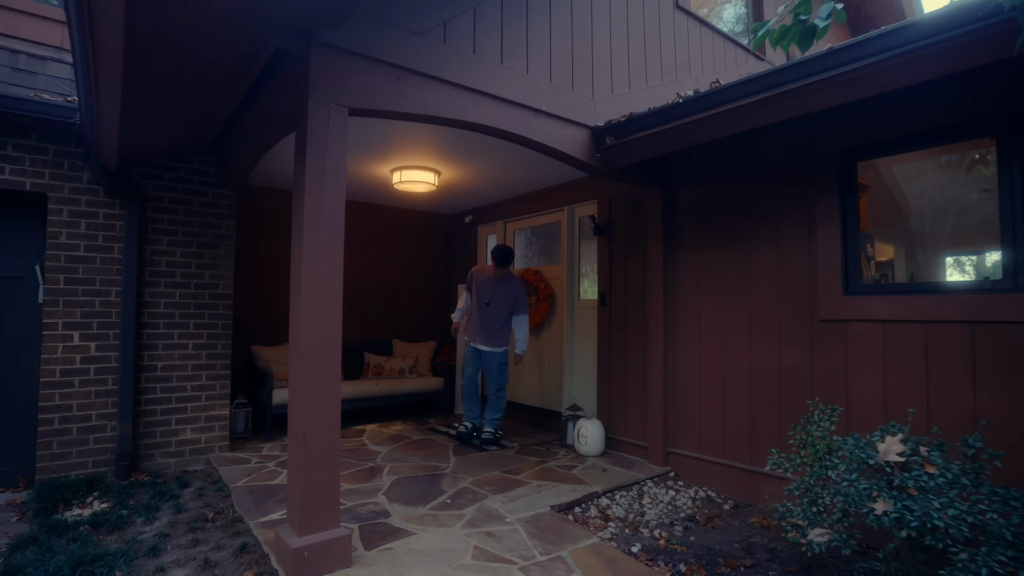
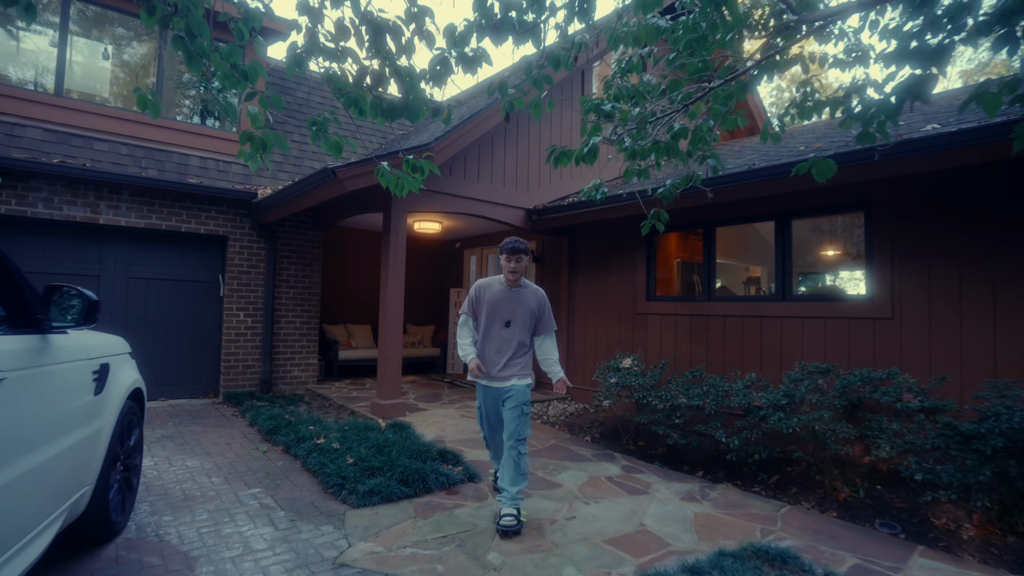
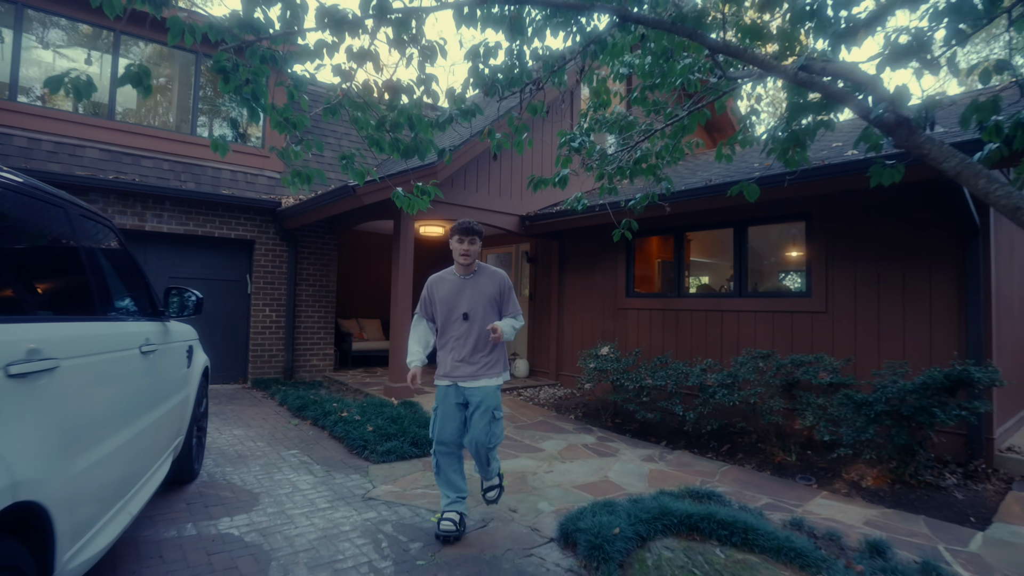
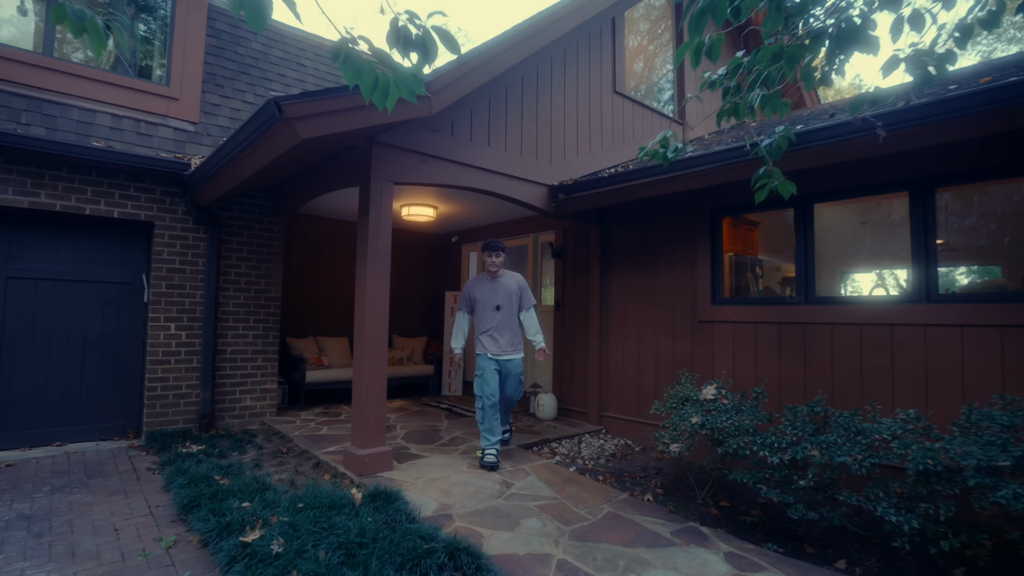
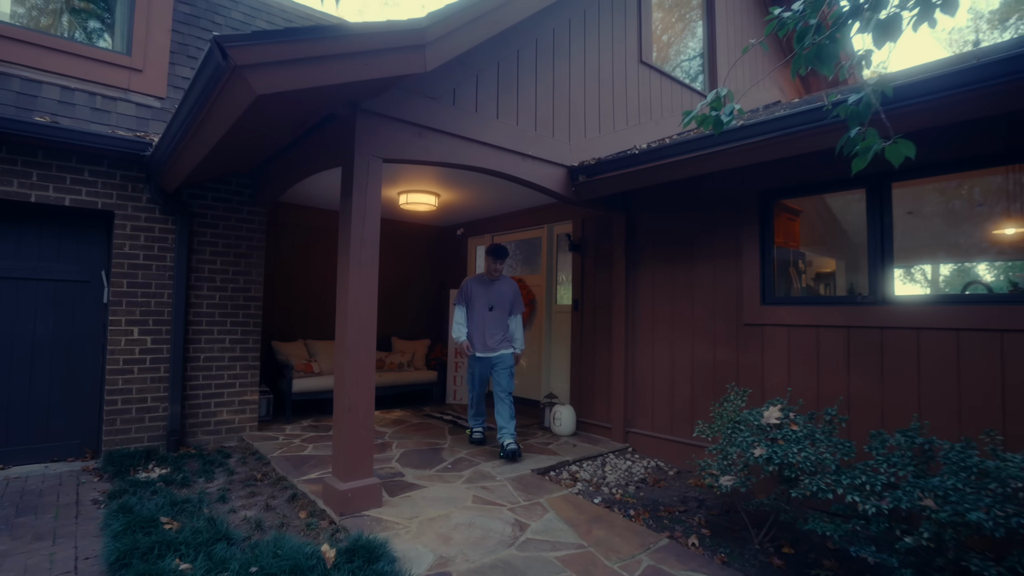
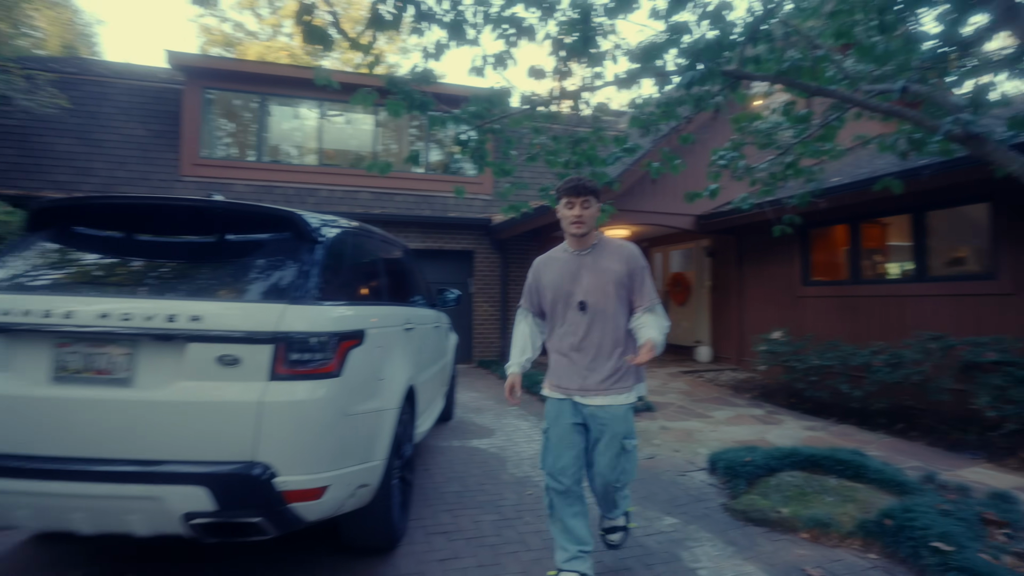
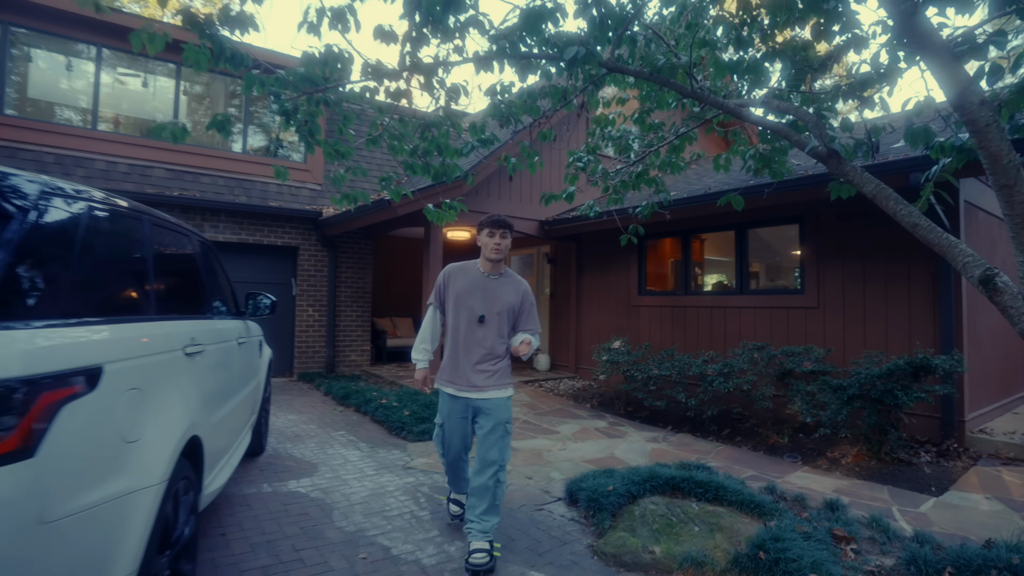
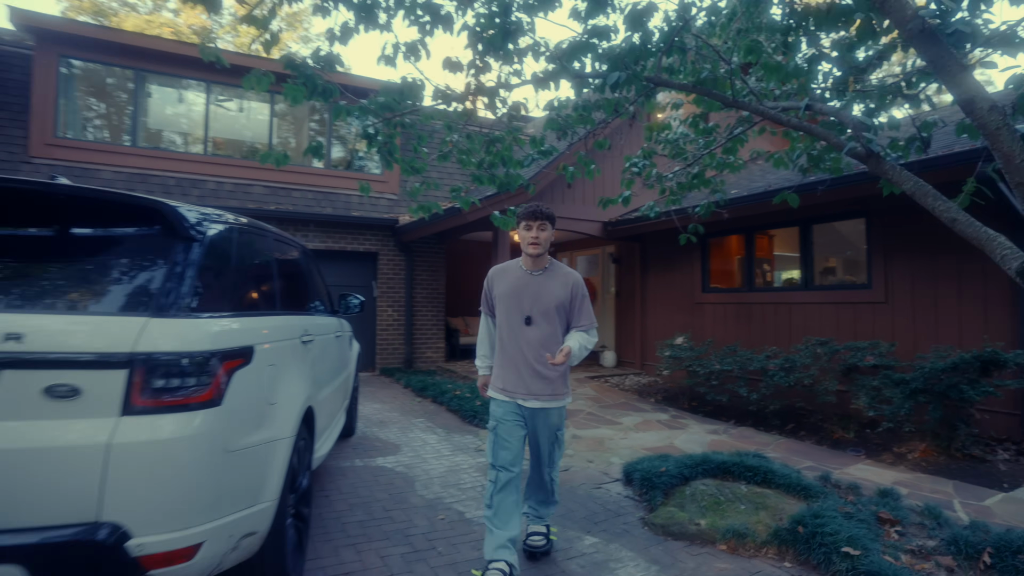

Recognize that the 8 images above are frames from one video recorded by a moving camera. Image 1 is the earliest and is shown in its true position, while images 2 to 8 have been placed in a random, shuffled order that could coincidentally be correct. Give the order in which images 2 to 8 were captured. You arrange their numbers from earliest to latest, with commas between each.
5, 4, 2, 3, 7, 8, 6
